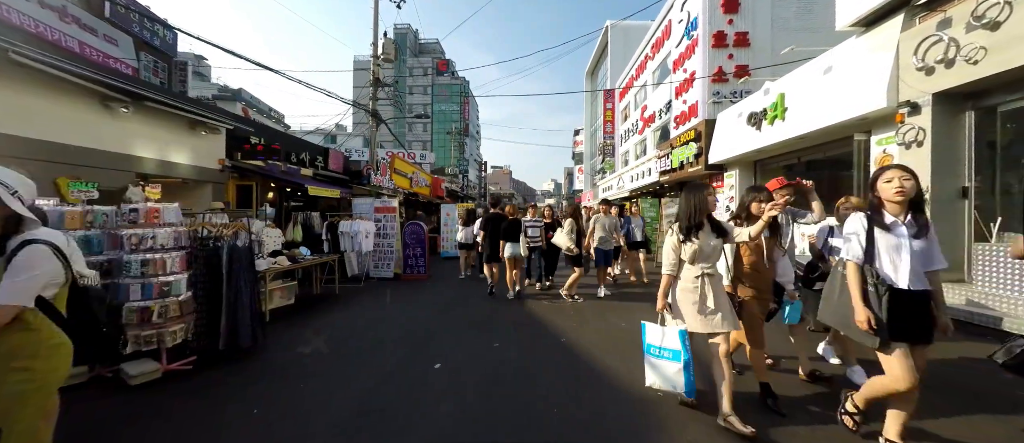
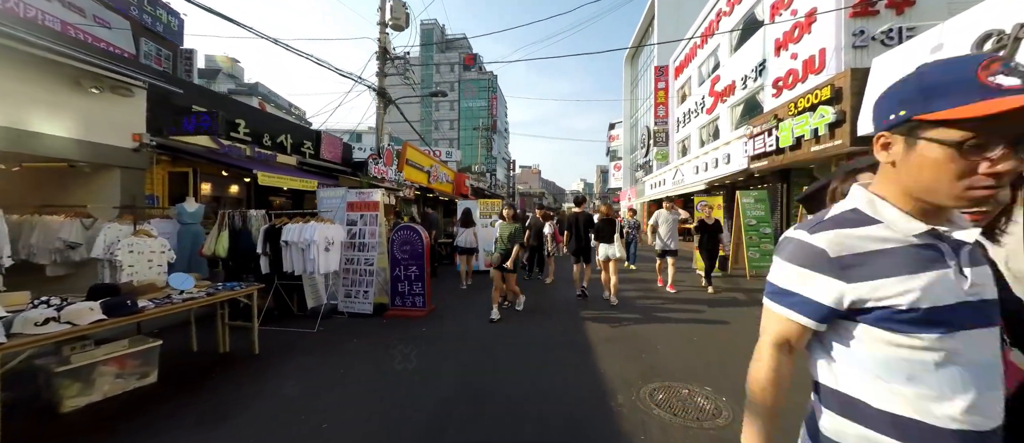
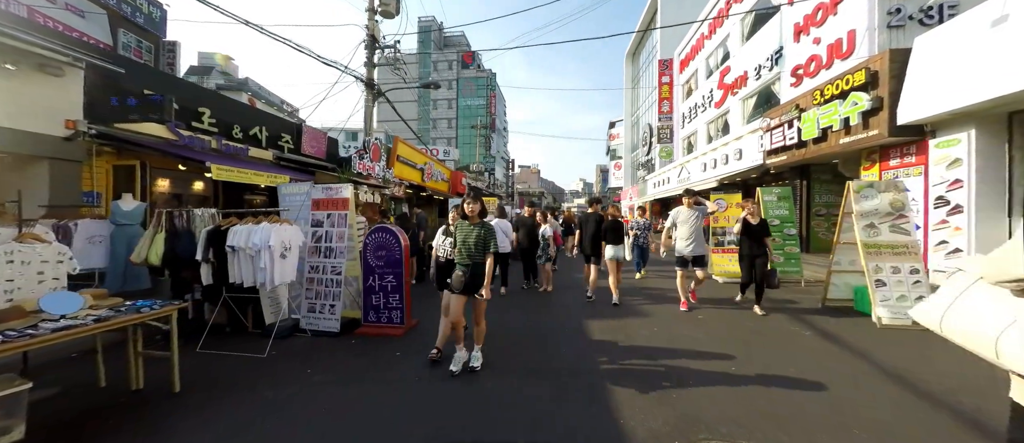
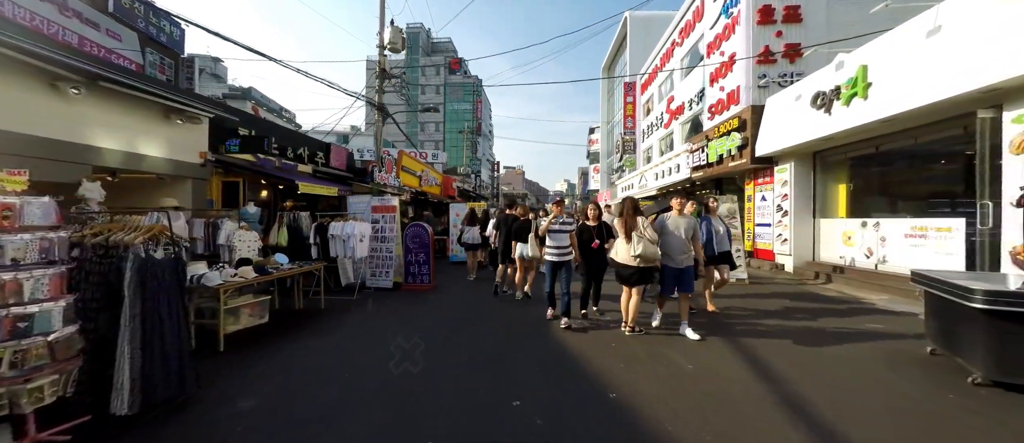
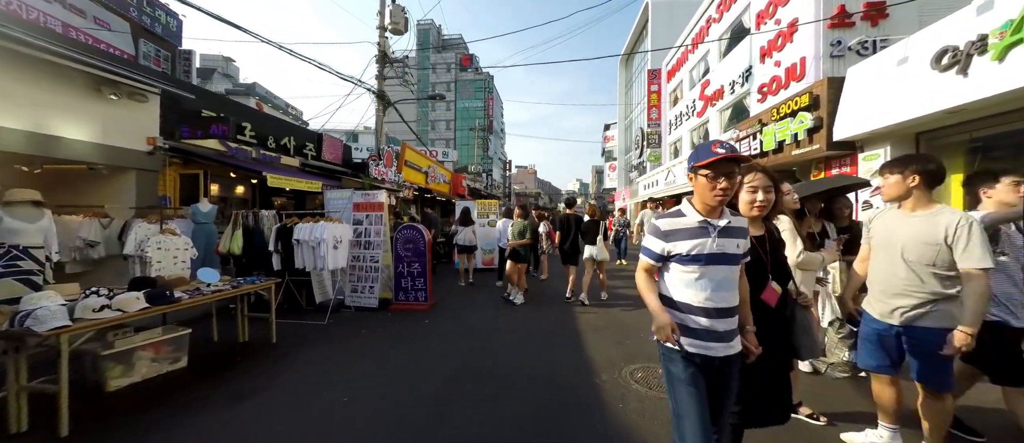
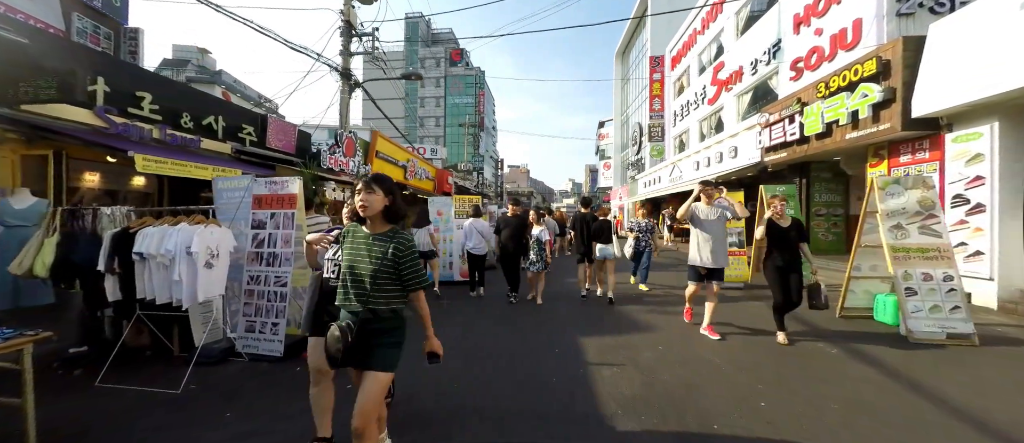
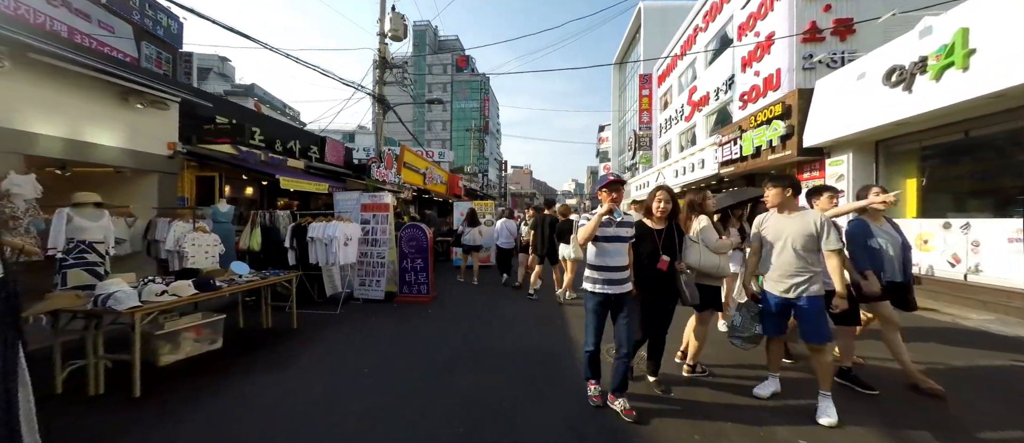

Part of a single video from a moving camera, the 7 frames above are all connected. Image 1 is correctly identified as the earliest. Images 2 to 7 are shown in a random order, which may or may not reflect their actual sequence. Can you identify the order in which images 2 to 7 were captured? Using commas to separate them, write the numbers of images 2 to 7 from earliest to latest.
4, 7, 5, 2, 3, 6
